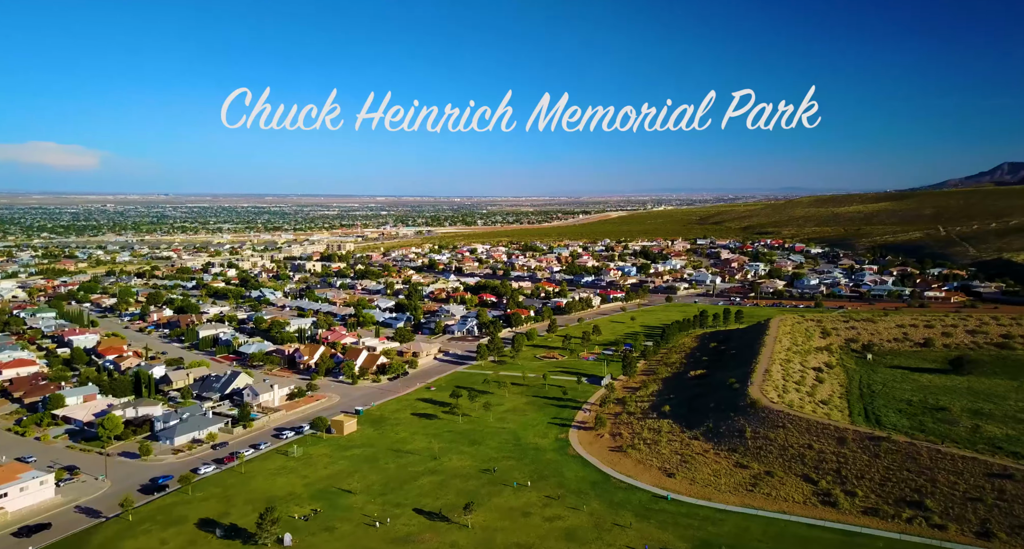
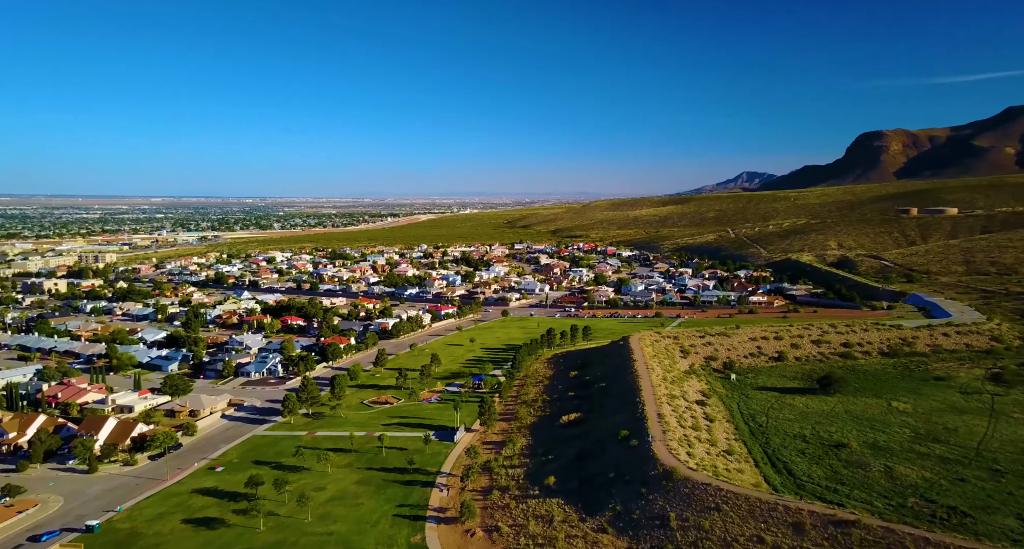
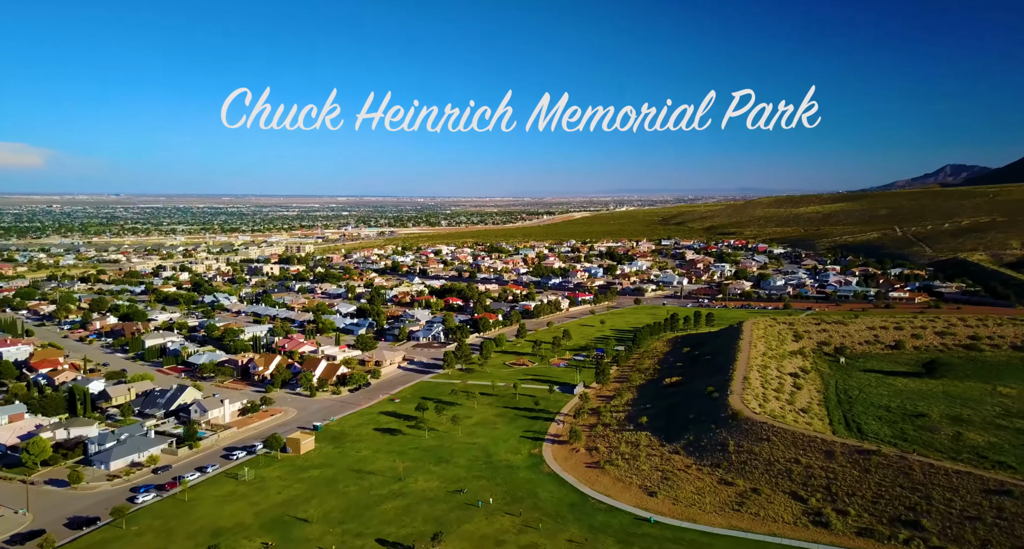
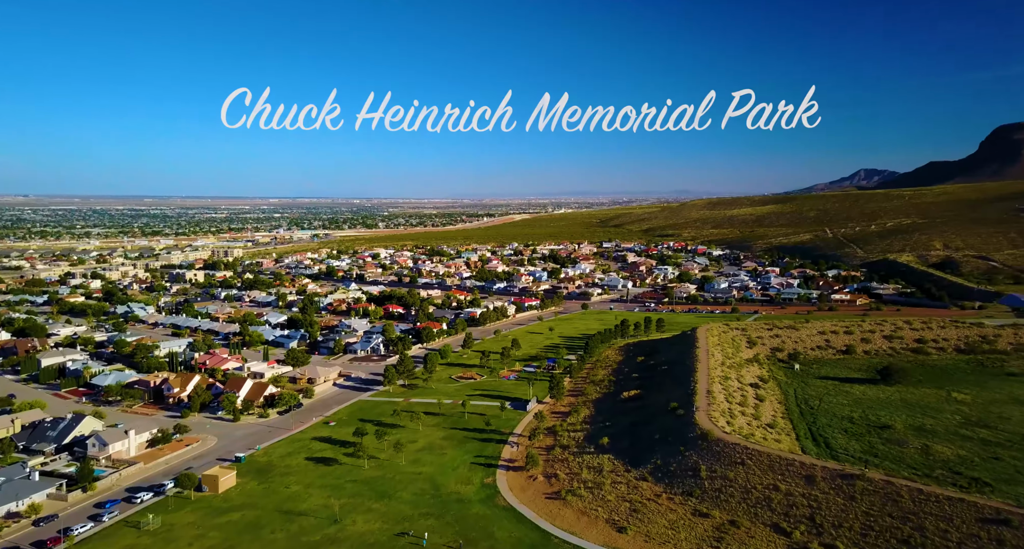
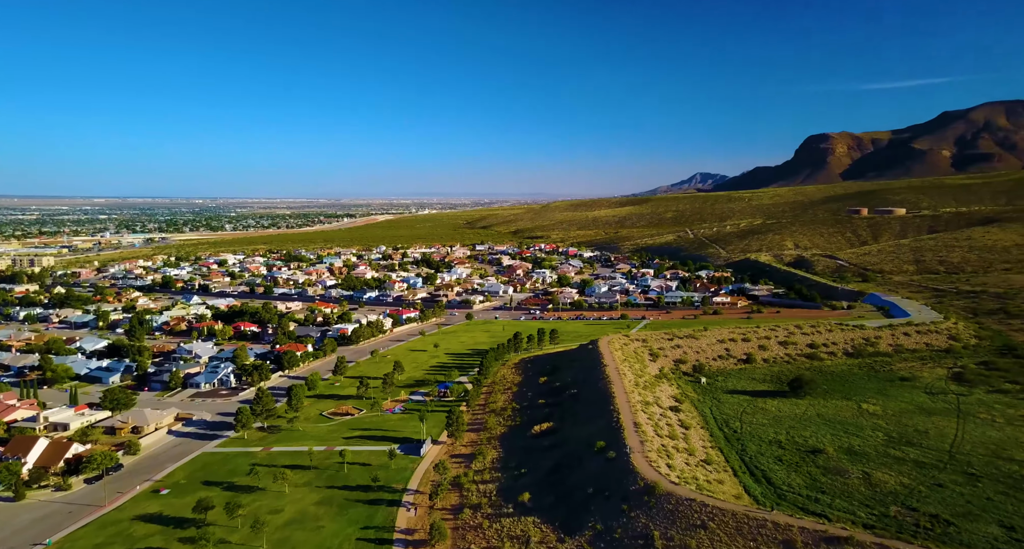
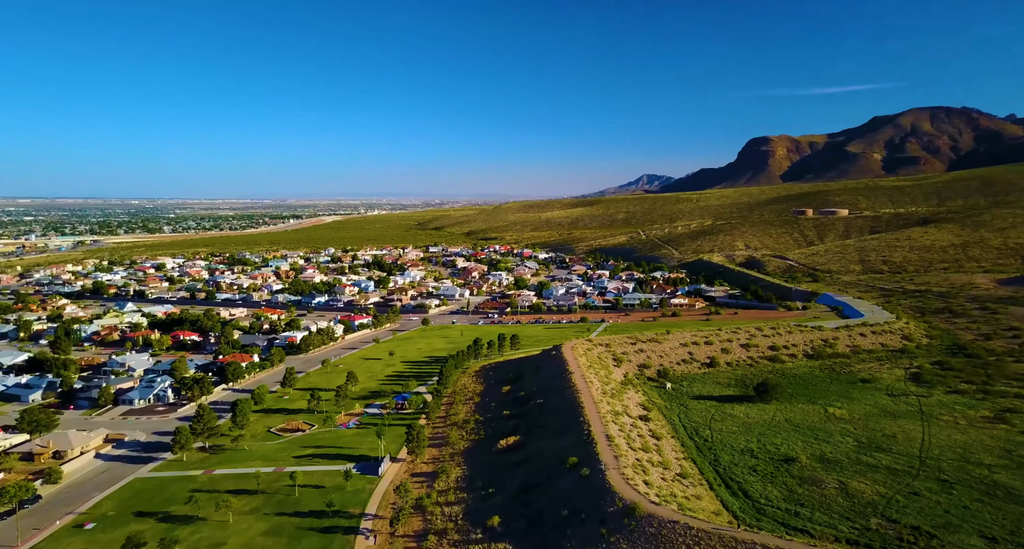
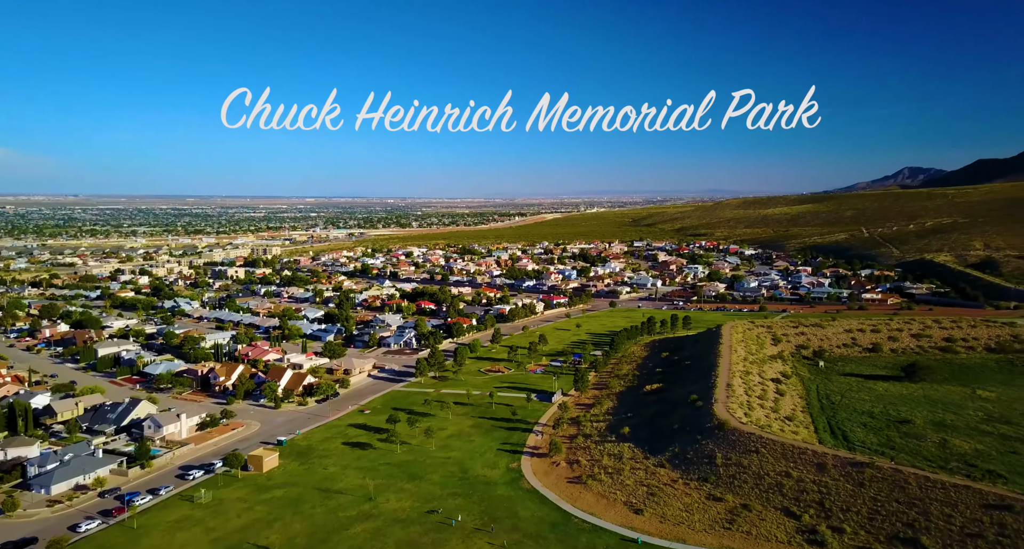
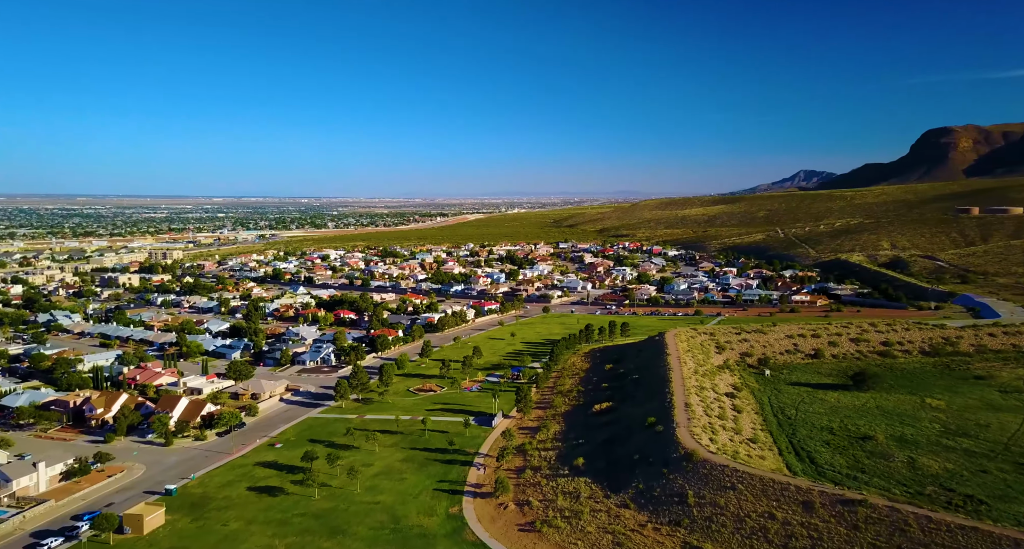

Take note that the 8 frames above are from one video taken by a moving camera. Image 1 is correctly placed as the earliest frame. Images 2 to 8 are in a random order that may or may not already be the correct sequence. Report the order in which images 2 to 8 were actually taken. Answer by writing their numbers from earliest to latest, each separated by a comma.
3, 7, 4, 8, 2, 5, 6
